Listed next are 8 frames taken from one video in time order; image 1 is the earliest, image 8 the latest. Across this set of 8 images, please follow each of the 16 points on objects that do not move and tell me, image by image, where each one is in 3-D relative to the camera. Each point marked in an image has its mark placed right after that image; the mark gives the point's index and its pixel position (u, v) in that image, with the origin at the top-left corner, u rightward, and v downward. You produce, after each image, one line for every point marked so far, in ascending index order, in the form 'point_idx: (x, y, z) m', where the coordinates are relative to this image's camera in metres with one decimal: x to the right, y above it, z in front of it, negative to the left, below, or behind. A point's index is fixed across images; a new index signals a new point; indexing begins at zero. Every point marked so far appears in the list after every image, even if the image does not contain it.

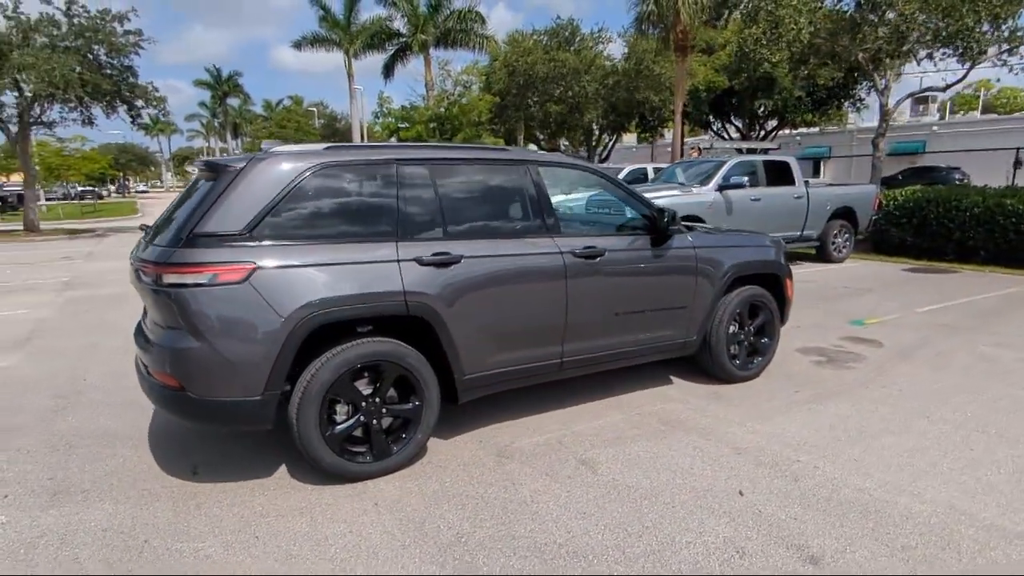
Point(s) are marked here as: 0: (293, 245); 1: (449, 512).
0: (-1.3, +0.2, +3.4) m
1: (-0.4, -1.2, +3.3) m
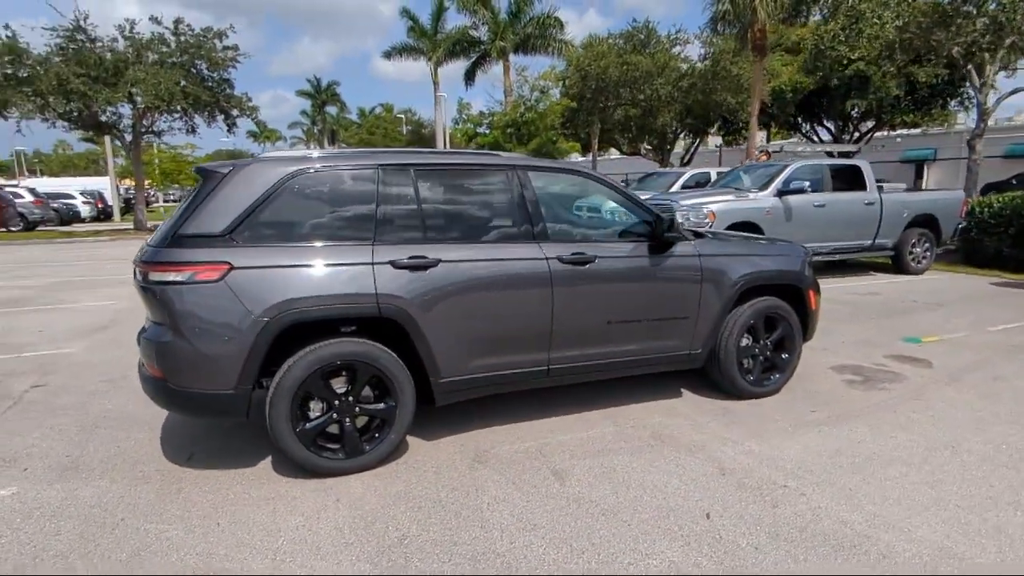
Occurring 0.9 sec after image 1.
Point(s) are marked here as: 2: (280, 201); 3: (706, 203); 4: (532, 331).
0: (-1.5, +0.2, +3.6) m
1: (-0.6, -1.2, +3.4) m
2: (-1.4, +0.5, +3.7) m
3: (+3.2, +1.4, +10.0) m
4: (+0.1, -0.3, +4.2) m
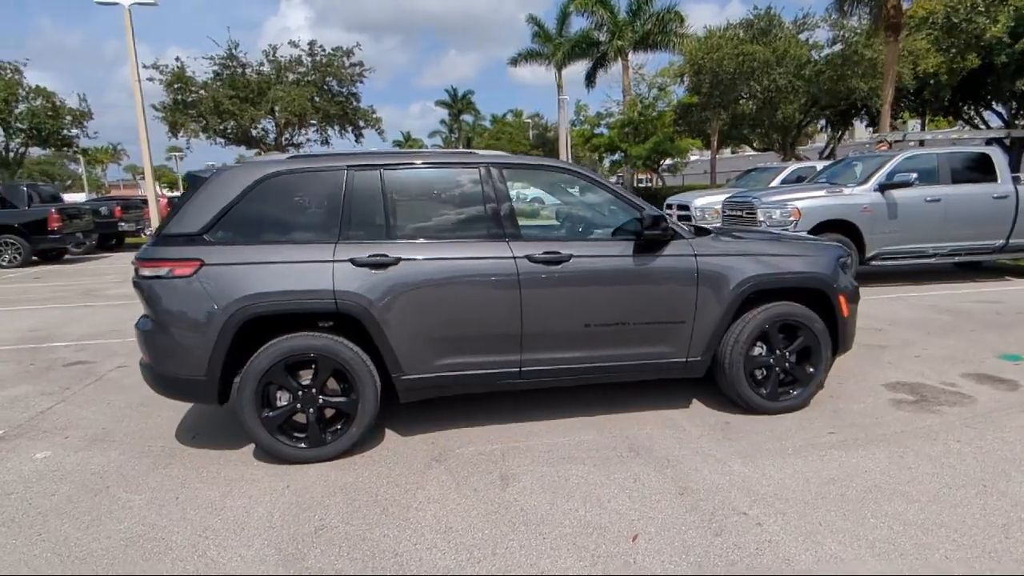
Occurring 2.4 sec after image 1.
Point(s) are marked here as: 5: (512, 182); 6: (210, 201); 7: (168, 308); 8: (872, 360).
0: (-1.8, +0.3, +3.9) m
1: (-1.0, -1.2, +3.4) m
2: (-1.7, +0.6, +4.0) m
3: (+4.2, +1.3, +9.1) m
4: (-0.1, -0.3, +4.1) m
5: (+0.1, +0.7, +4.3) m
6: (-2.0, +0.5, +3.9) m
7: (-2.2, -0.1, +3.8) m
8: (+3.4, -0.7, +5.7) m
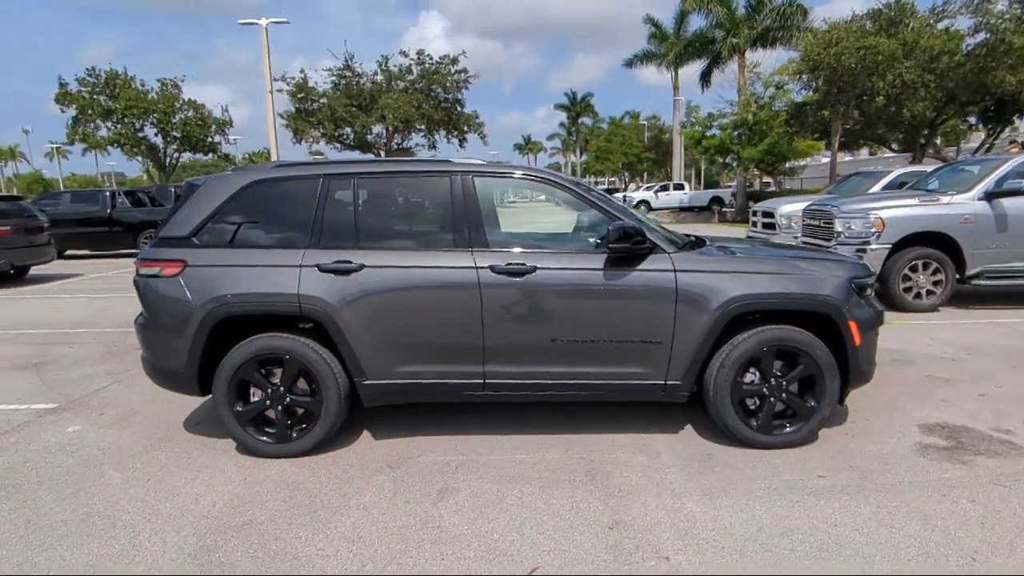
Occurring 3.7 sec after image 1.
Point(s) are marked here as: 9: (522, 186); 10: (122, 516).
0: (-2.0, +0.3, +4.1) m
1: (-1.4, -1.2, +3.6) m
2: (-1.9, +0.6, +4.2) m
3: (+4.9, +1.1, +8.2) m
4: (-0.3, -0.4, +4.1) m
5: (0.0, +0.7, +4.2) m
6: (-2.2, +0.6, +4.2) m
7: (-2.4, -0.1, +4.1) m
8: (+3.3, -0.9, +4.9) m
9: (+0.2, +0.6, +4.2) m
10: (-2.2, -1.3, +3.5) m
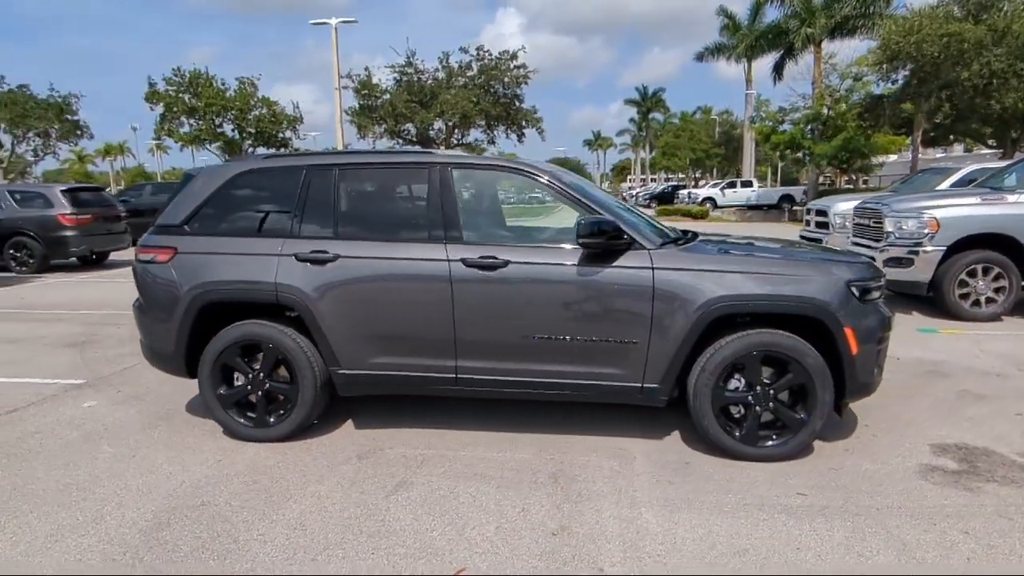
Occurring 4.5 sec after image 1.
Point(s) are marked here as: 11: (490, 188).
0: (-2.1, +0.3, +4.3) m
1: (-1.6, -1.2, +3.6) m
2: (-2.0, +0.7, +4.3) m
3: (+5.1, +1.0, +7.5) m
4: (-0.5, -0.3, +4.0) m
5: (-0.2, +0.7, +4.1) m
6: (-2.3, +0.7, +4.4) m
7: (-2.6, 0.0, +4.3) m
8: (+3.2, -0.9, +4.5) m
9: (+0.1, +0.7, +4.0) m
10: (-2.5, -1.2, +3.6) m
11: (-0.2, +0.7, +4.1) m
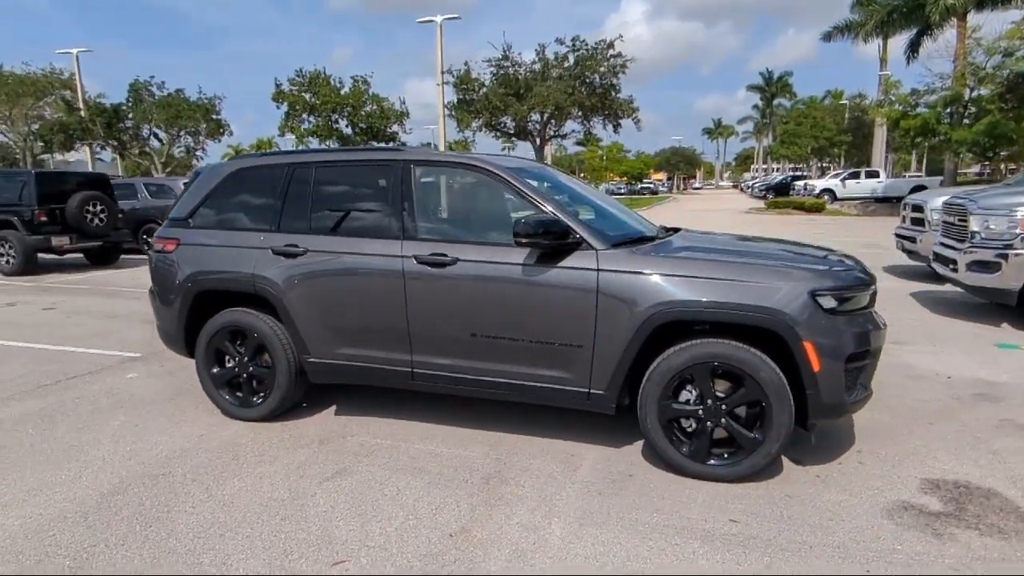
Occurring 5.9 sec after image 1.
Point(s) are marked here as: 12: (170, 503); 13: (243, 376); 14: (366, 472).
0: (-2.3, +0.4, +4.6) m
1: (-2.0, -1.1, +4.0) m
2: (-2.2, +0.7, +4.7) m
3: (+5.4, +0.9, +6.5) m
4: (-0.8, -0.3, +4.1) m
5: (-0.5, +0.7, +4.1) m
6: (-2.5, +0.7, +4.8) m
7: (-2.8, +0.1, +4.8) m
8: (+2.9, -1.0, +3.9) m
9: (-0.2, +0.7, +4.0) m
10: (-2.8, -1.1, +4.1) m
11: (-0.4, +0.7, +4.1) m
12: (-1.9, -1.2, +3.4) m
13: (-2.0, -0.7, +4.6) m
14: (-0.9, -1.1, +3.7) m
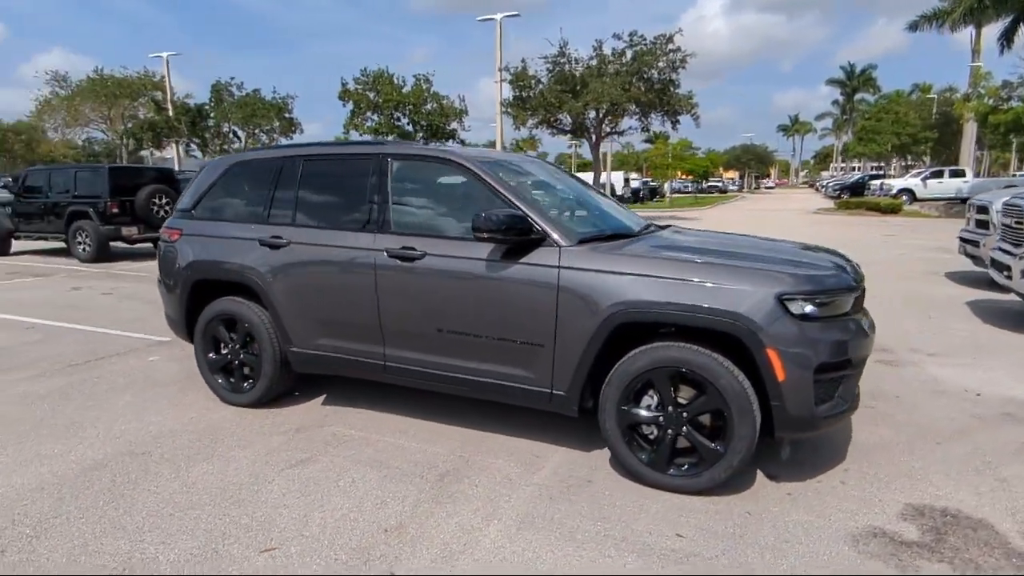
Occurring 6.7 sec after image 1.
0: (-2.4, +0.5, +4.8) m
1: (-2.2, -1.0, +4.1) m
2: (-2.3, +0.8, +4.8) m
3: (+5.5, +0.8, +5.8) m
4: (-1.0, -0.2, +4.1) m
5: (-0.6, +0.8, +4.1) m
6: (-2.6, +0.8, +5.0) m
7: (-2.9, +0.2, +5.0) m
8: (+2.7, -1.0, +3.5) m
9: (-0.4, +0.7, +4.0) m
10: (-3.0, -1.0, +4.4) m
11: (-0.6, +0.7, +4.0) m
12: (-2.2, -1.1, +3.5) m
13: (-2.1, -0.6, +4.7) m
14: (-1.1, -1.1, +3.8) m
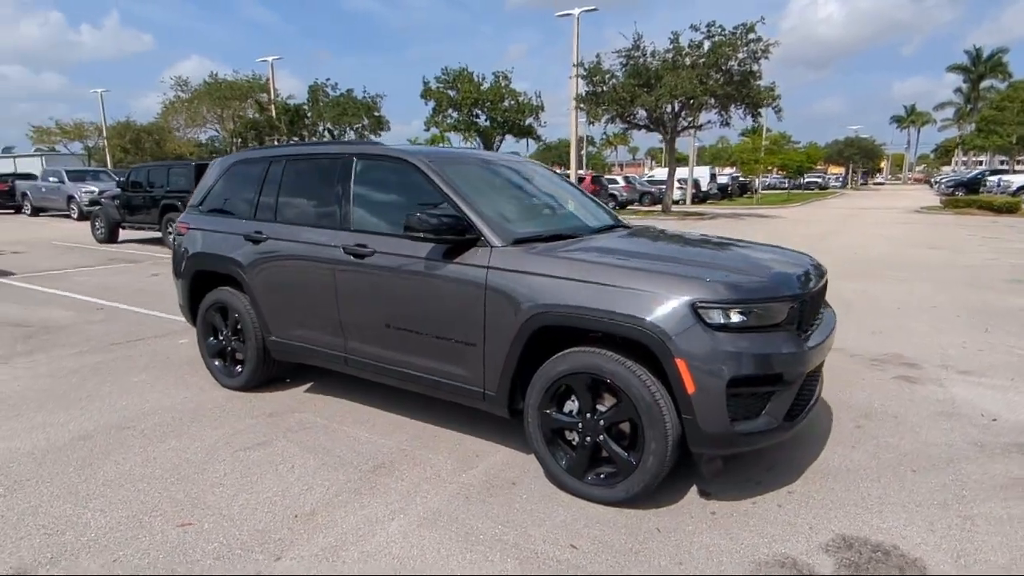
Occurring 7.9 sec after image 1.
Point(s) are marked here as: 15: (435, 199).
0: (-2.6, +0.6, +5.1) m
1: (-2.5, -1.0, +4.4) m
2: (-2.4, +0.9, +5.2) m
3: (+5.4, +0.7, +5.0) m
4: (-1.3, -0.2, +4.3) m
5: (-0.9, +0.8, +4.1) m
6: (-2.7, +0.9, +5.3) m
7: (-3.0, +0.3, +5.4) m
8: (+2.2, -1.1, +3.2) m
9: (-0.7, +0.8, +4.0) m
10: (-3.3, -0.9, +4.8) m
11: (-0.9, +0.8, +4.1) m
12: (-2.6, -1.1, +3.9) m
13: (-2.4, -0.5, +5.0) m
14: (-1.5, -1.0, +3.9) m
15: (-0.5, +0.6, +3.9) m
